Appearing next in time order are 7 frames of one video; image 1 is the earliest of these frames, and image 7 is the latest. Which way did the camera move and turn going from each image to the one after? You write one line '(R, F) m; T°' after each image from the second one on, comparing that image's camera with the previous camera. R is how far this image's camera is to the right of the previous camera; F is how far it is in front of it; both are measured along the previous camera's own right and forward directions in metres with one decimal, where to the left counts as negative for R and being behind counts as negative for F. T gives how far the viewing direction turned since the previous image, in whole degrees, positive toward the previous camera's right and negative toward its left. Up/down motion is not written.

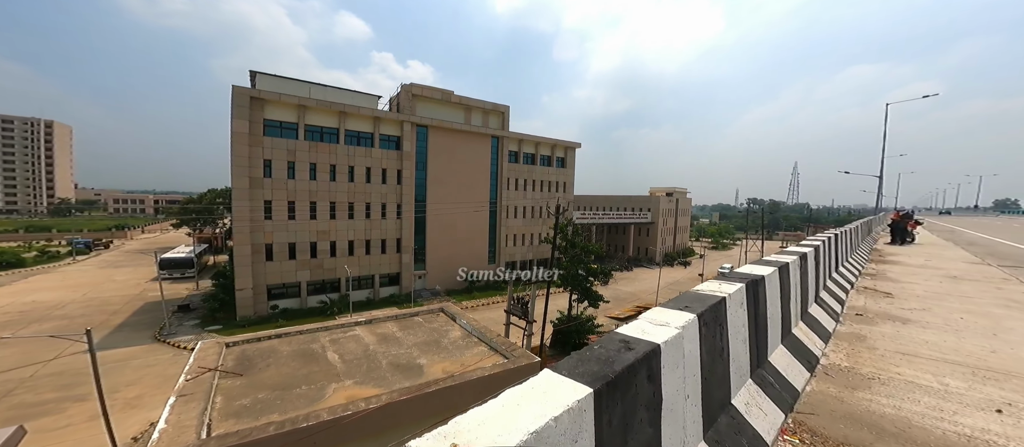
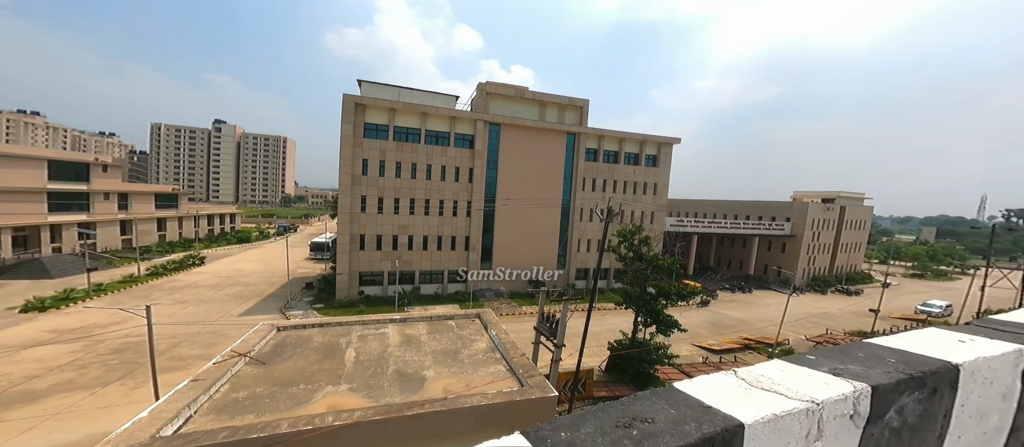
(+2.6, +1.7) m; -21°
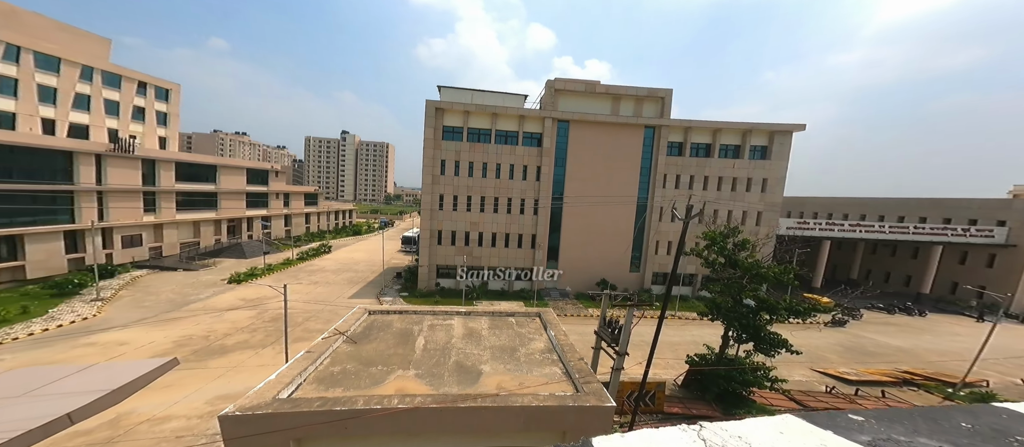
(+0.4, +0.1) m; -13°
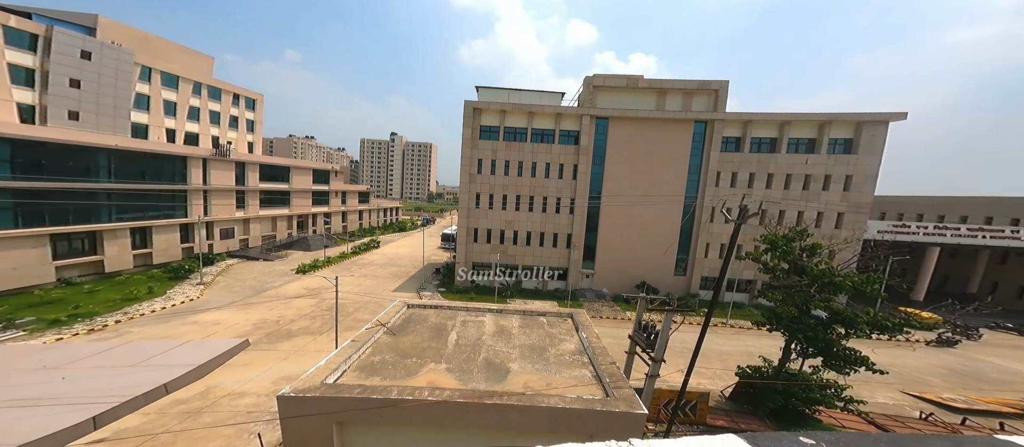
(+0.2, 0.0) m; -6°
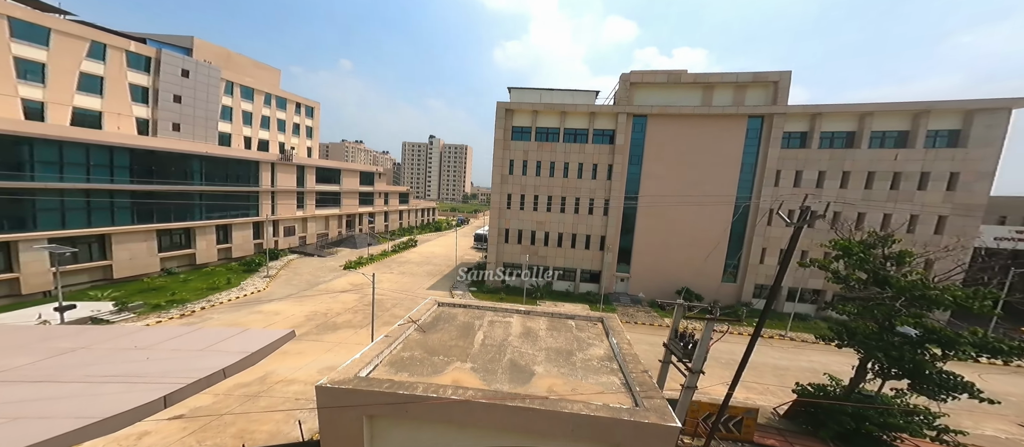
(+0.2, +0.1) m; -6°
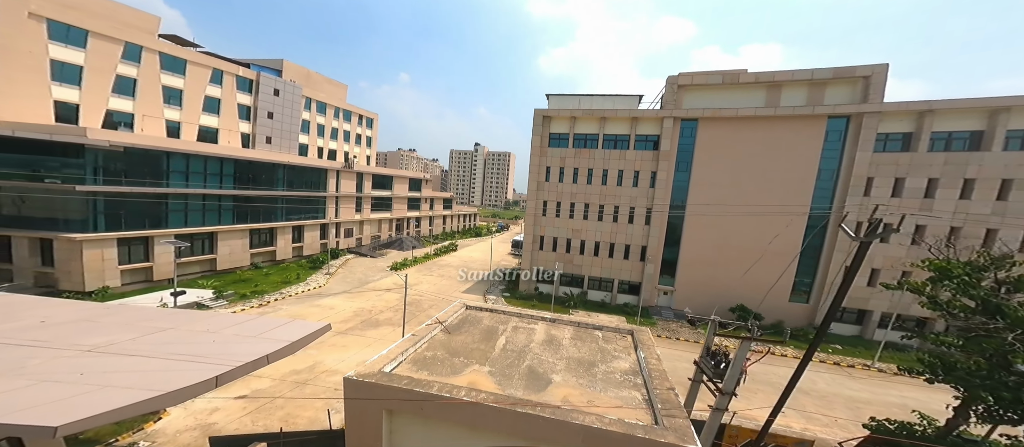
(+0.5, 0.0) m; -7°
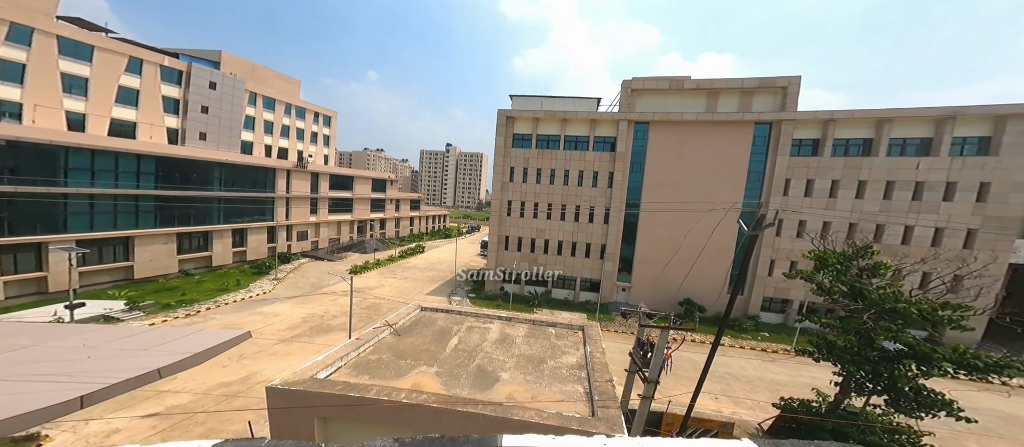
(+0.5, -0.1) m; +4°
